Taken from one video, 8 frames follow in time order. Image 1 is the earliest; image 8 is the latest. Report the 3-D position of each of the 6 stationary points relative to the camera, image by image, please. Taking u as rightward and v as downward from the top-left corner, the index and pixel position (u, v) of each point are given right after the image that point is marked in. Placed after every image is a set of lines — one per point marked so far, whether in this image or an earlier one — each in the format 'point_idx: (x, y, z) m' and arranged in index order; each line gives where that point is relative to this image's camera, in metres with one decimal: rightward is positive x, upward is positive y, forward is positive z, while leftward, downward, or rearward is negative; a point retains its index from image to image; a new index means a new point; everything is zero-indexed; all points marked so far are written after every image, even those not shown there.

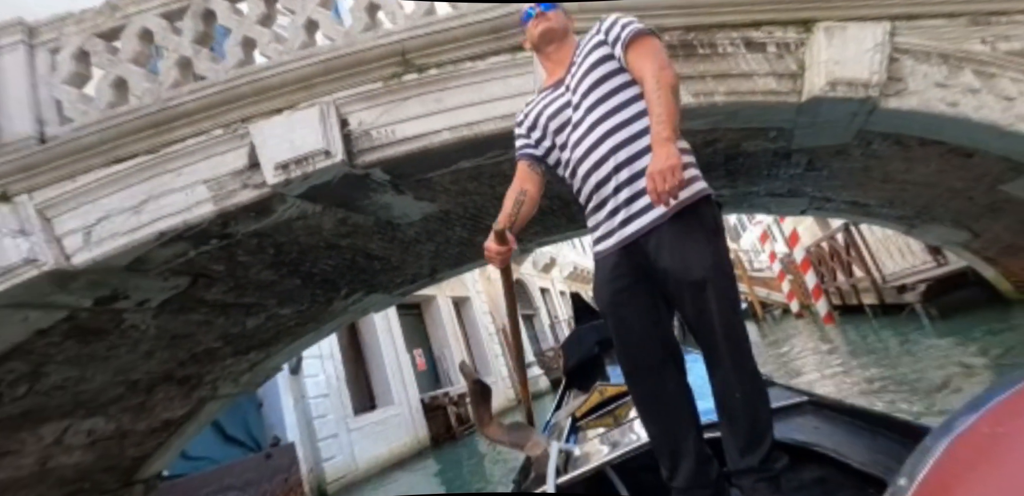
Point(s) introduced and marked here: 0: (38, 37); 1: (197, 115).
0: (-2.7, +1.2, +2.8) m
1: (-1.7, +0.7, +2.7) m
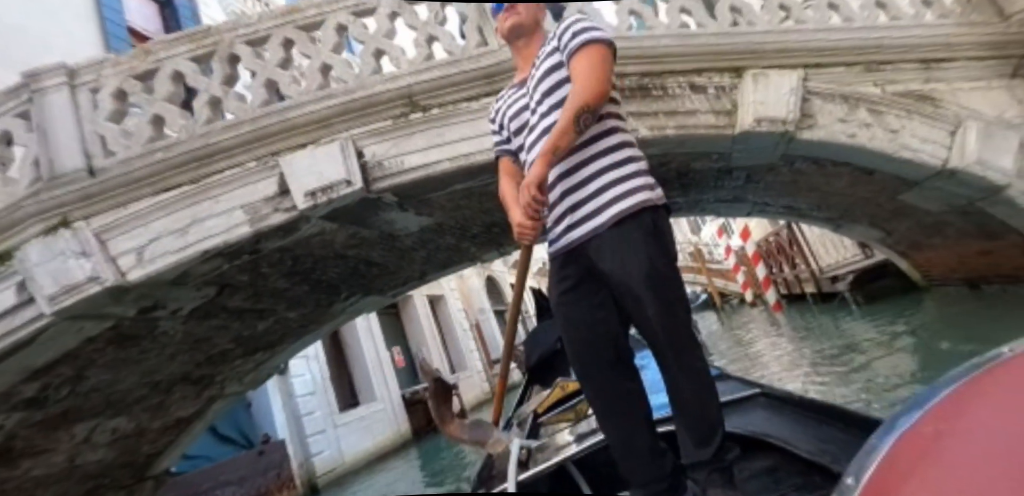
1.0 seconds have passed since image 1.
0: (-2.8, +1.1, +3.1) m
1: (-1.7, +0.6, +3.1) m
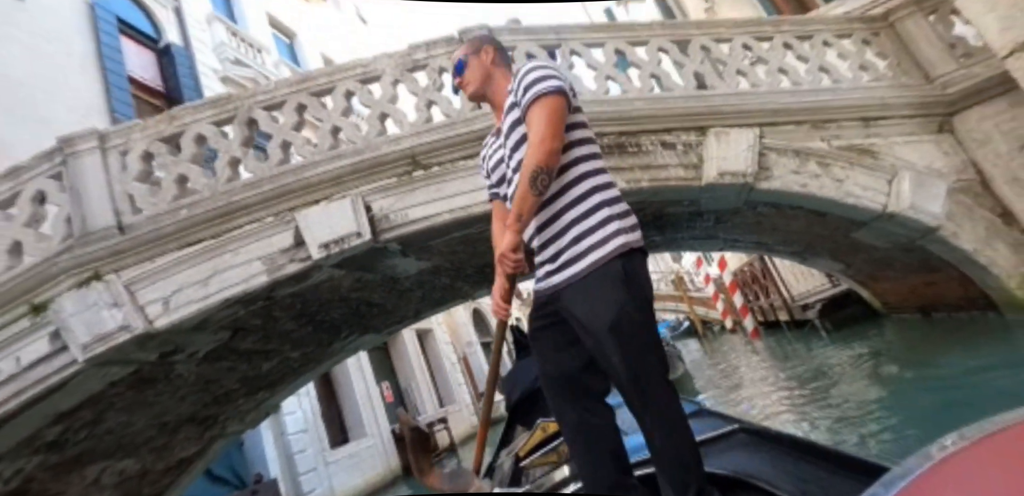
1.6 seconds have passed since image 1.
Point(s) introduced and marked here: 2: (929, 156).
0: (-2.9, +0.8, +3.4) m
1: (-1.8, +0.3, +3.4) m
2: (+3.5, +0.8, +4.1) m
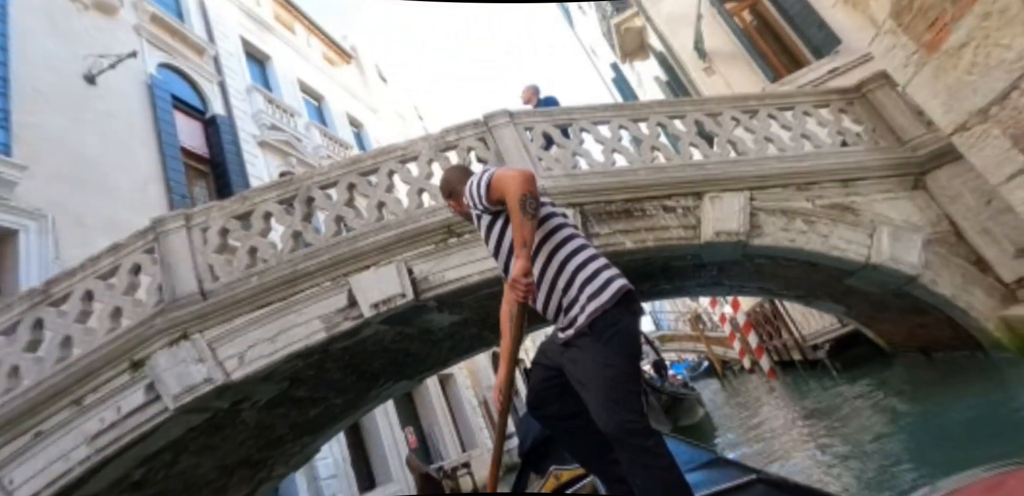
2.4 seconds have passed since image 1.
0: (-2.7, +0.2, +4.1) m
1: (-1.6, -0.2, +4.0) m
2: (+3.7, +0.3, +4.5) m
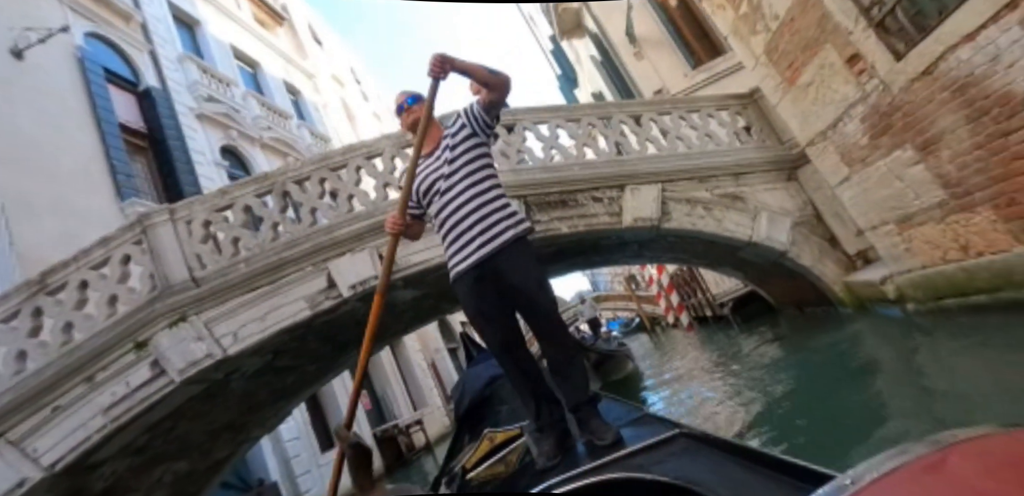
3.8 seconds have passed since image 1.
0: (-3.1, +0.3, +4.5) m
1: (-2.0, -0.1, +4.6) m
2: (+3.2, +0.6, +5.7) m
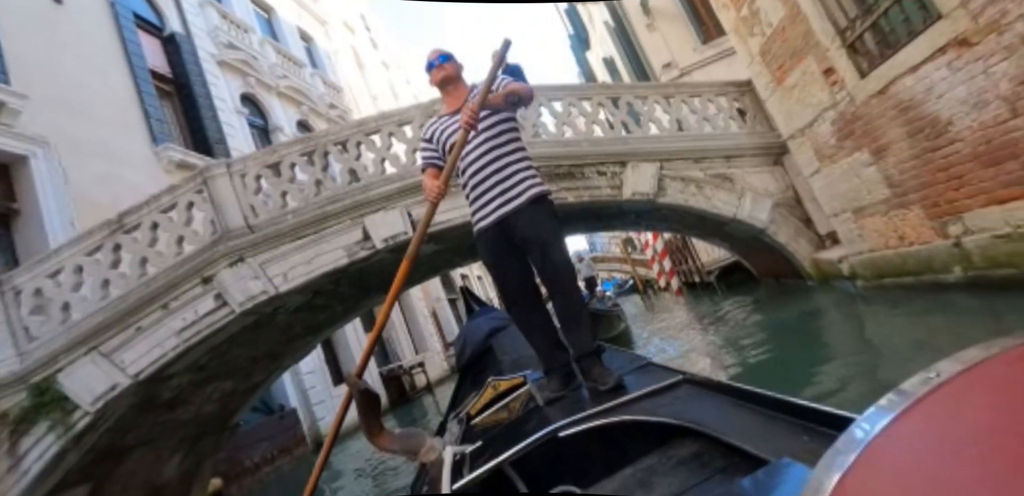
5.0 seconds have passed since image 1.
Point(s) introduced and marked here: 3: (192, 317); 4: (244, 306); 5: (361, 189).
0: (-2.9, +0.8, +5.1) m
1: (-1.9, +0.4, +5.2) m
2: (+3.3, +0.9, +6.3) m
3: (-3.2, -0.7, +4.8) m
4: (-2.7, -0.6, +4.9) m
5: (-1.6, +0.6, +5.3) m
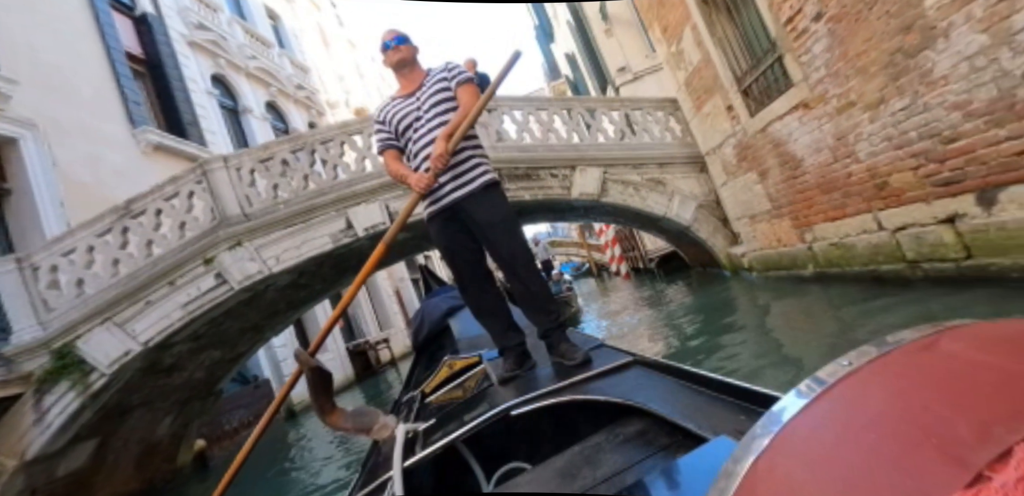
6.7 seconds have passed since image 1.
0: (-3.4, +1.0, +5.8) m
1: (-2.3, +0.5, +6.0) m
2: (+2.8, +1.0, +7.5) m
3: (-3.6, -0.5, +5.5) m
4: (-3.1, -0.4, +5.6) m
5: (-2.1, +0.8, +6.1) m
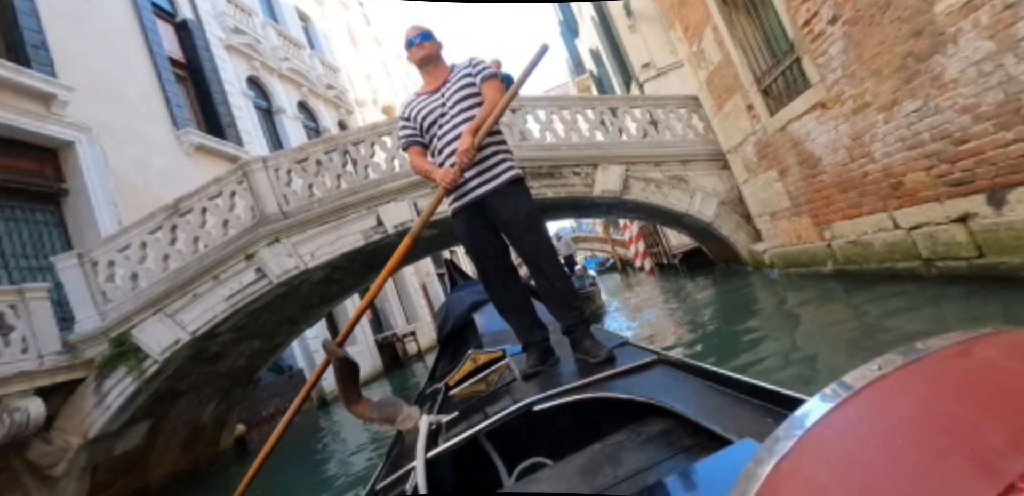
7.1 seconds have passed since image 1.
0: (-3.1, +1.1, +6.2) m
1: (-2.0, +0.6, +6.3) m
2: (+3.1, +1.0, +7.5) m
3: (-3.3, -0.5, +5.9) m
4: (-2.9, -0.4, +6.0) m
5: (-1.8, +0.8, +6.4) m
